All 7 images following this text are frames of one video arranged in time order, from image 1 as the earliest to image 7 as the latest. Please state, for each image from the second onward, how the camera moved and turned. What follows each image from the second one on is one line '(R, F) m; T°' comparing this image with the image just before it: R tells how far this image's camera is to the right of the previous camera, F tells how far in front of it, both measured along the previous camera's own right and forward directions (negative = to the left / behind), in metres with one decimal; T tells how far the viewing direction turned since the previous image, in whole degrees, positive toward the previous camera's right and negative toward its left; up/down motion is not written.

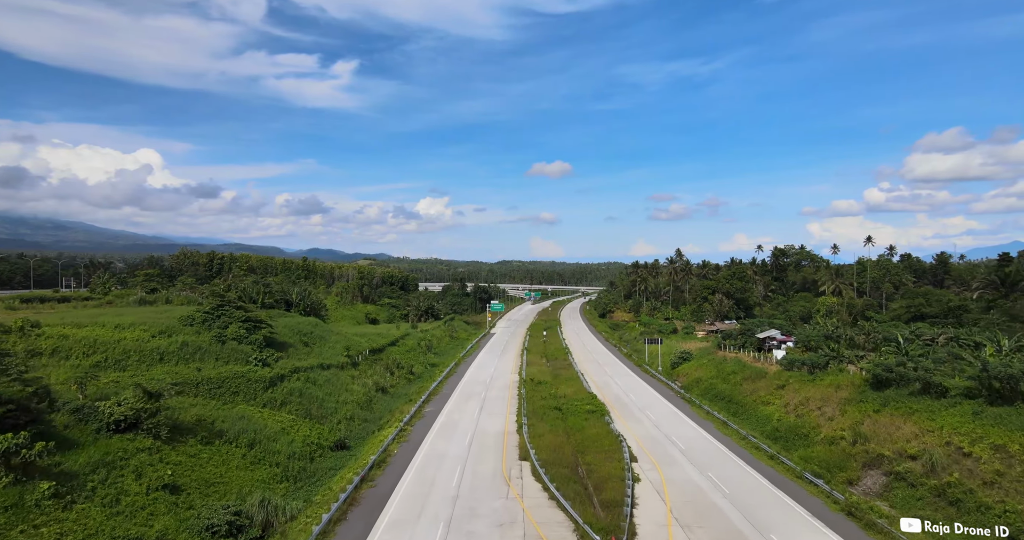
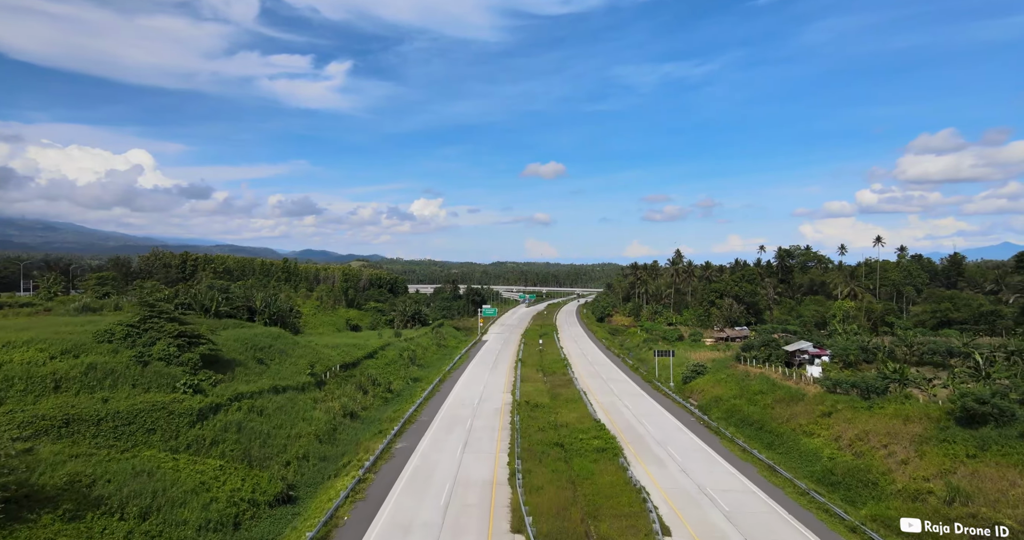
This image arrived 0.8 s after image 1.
(+0.2, +7.0) m; +1°
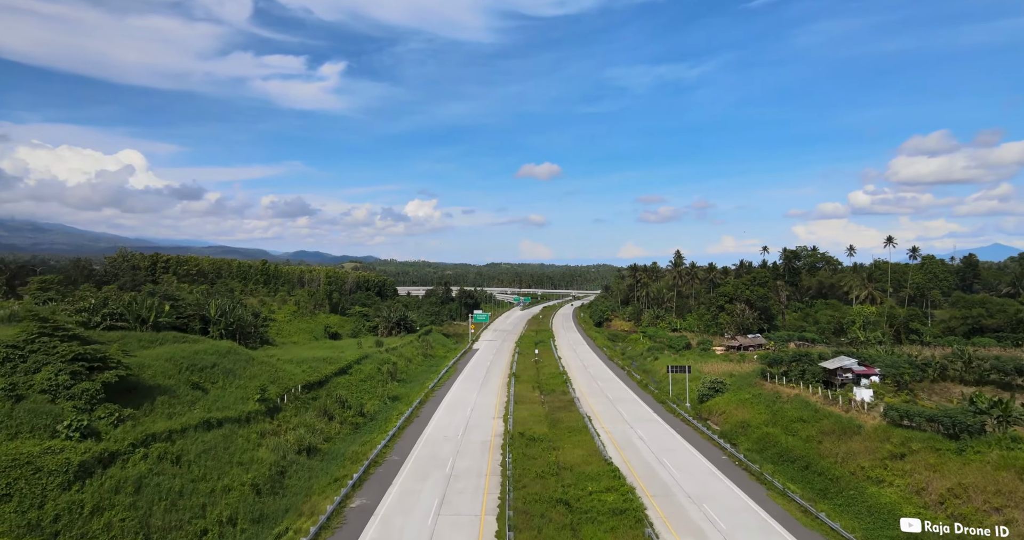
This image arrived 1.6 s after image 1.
(+0.2, +7.1) m; +1°
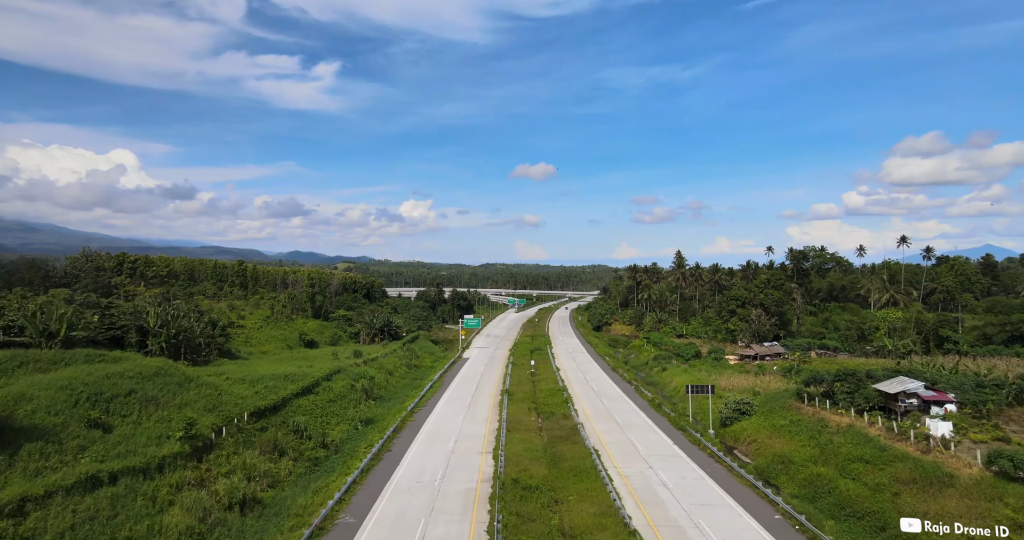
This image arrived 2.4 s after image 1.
(+0.2, +7.2) m; +1°
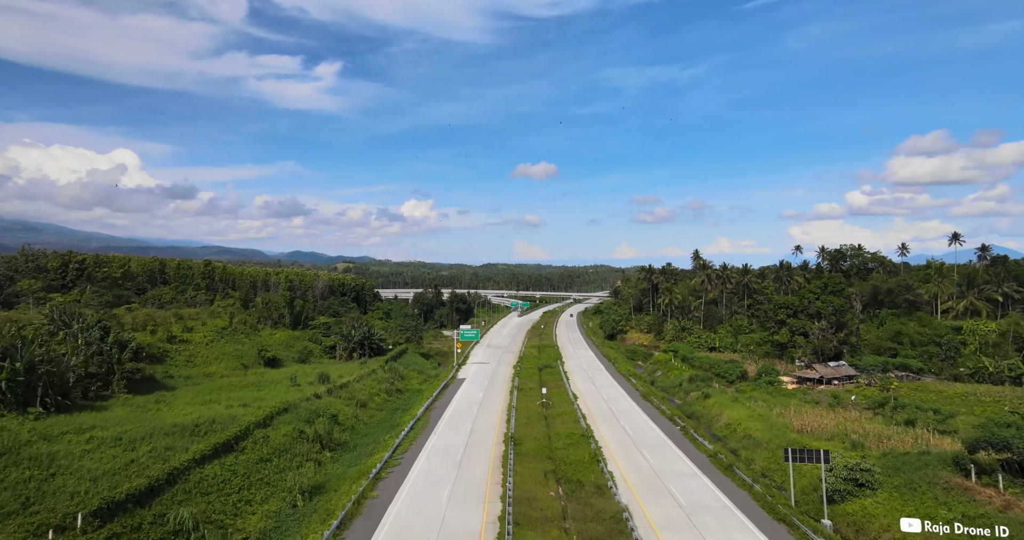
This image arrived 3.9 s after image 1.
(-0.4, +13.6) m; 0°
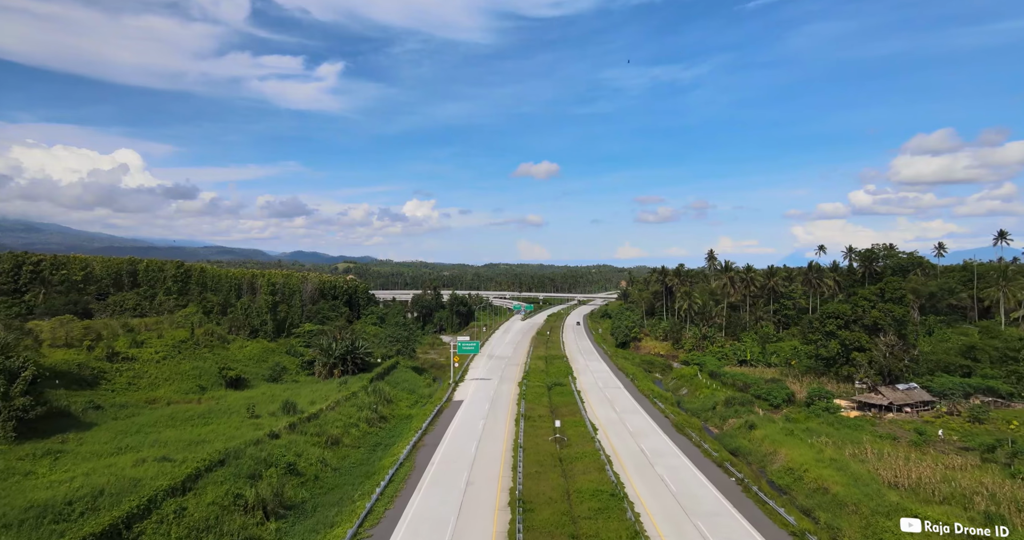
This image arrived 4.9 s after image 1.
(-0.3, +9.4) m; 0°
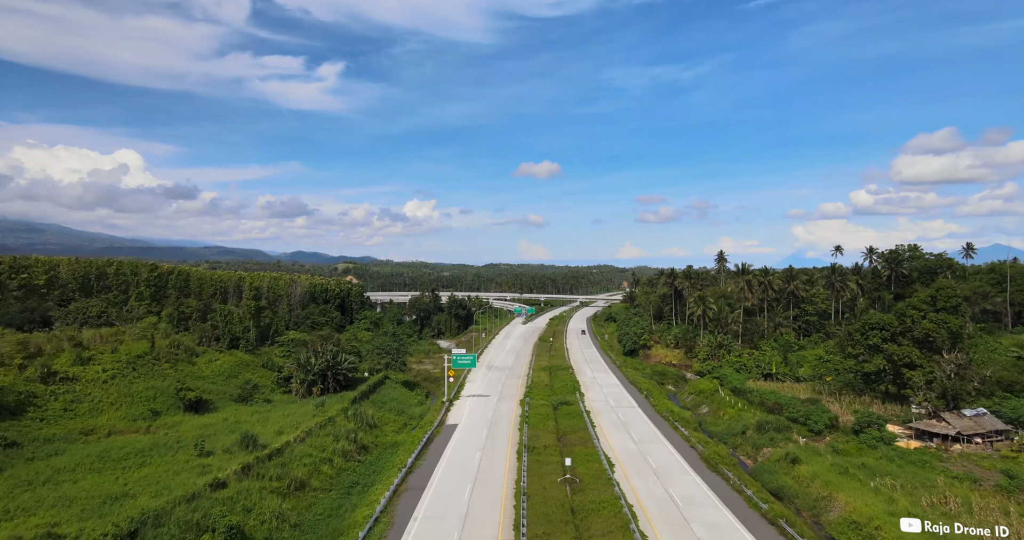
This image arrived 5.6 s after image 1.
(0.0, +6.9) m; 0°
